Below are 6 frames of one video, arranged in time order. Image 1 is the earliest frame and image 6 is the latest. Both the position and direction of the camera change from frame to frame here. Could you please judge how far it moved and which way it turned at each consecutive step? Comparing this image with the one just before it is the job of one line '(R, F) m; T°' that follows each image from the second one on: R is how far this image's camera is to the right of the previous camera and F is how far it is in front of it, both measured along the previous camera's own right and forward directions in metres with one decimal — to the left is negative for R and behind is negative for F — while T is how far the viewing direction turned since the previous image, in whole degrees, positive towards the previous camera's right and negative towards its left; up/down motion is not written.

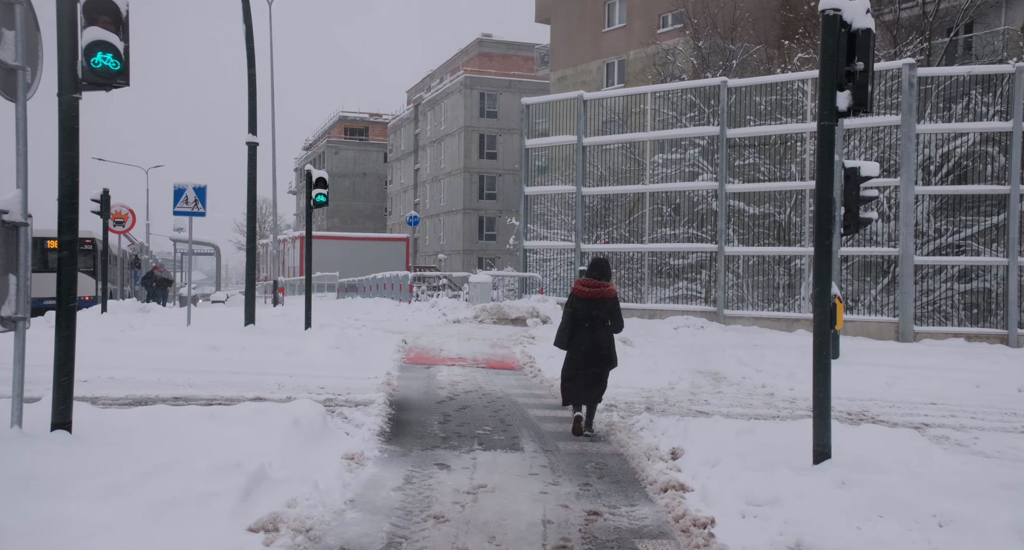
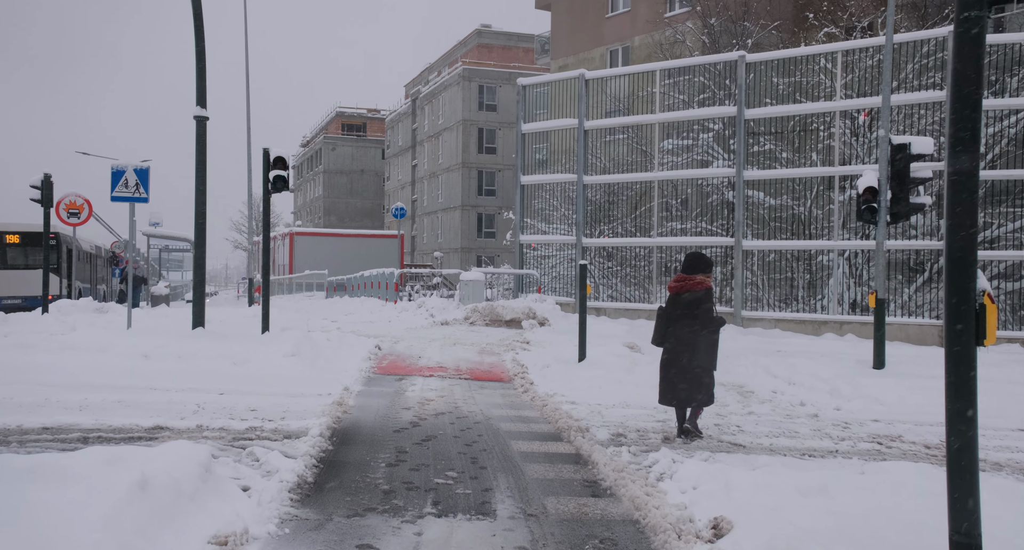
(+0.2, +1.9) m; 0°
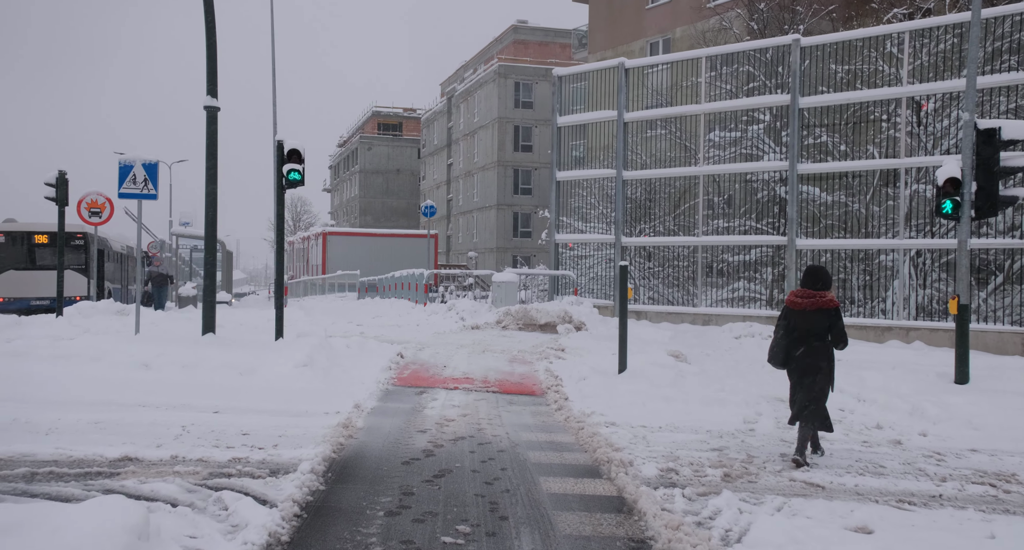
(0.0, +1.0) m; -2°
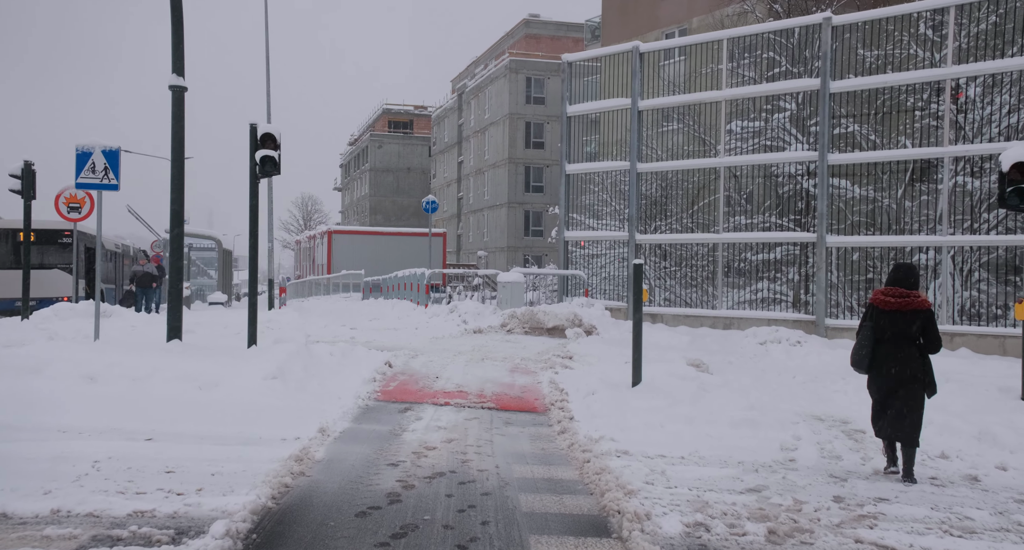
(+0.1, +1.2) m; -1°
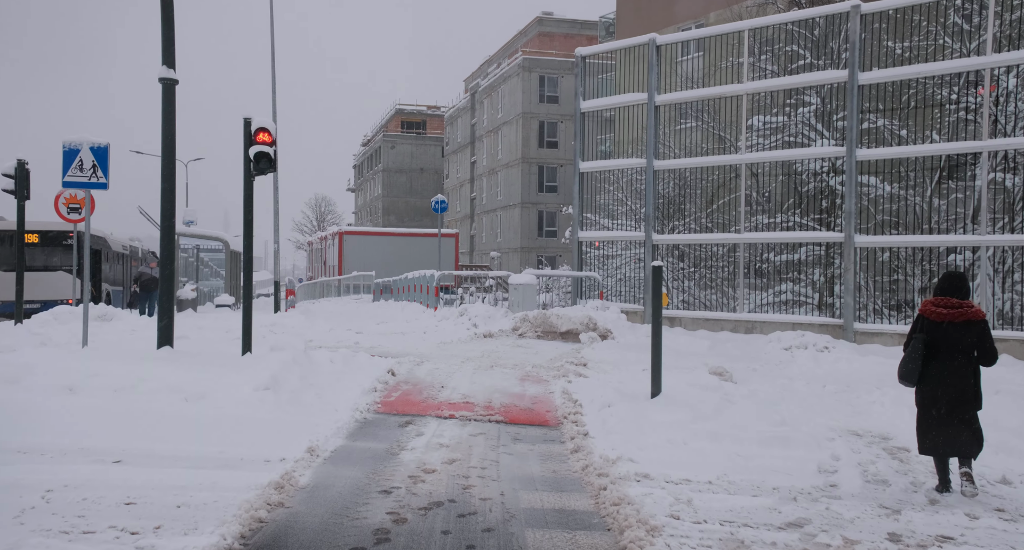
(0.0, +0.6) m; -1°
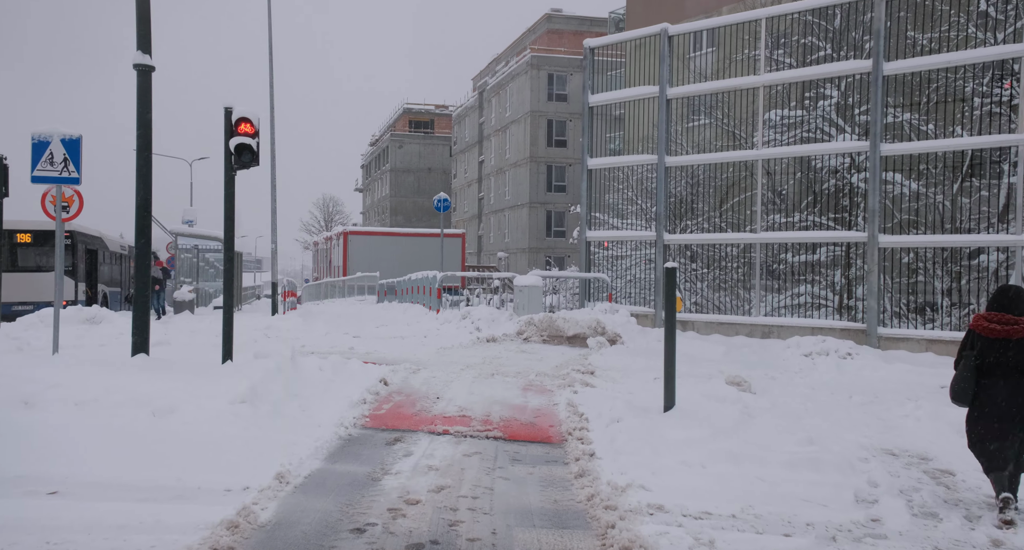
(+0.1, +0.7) m; -1°
